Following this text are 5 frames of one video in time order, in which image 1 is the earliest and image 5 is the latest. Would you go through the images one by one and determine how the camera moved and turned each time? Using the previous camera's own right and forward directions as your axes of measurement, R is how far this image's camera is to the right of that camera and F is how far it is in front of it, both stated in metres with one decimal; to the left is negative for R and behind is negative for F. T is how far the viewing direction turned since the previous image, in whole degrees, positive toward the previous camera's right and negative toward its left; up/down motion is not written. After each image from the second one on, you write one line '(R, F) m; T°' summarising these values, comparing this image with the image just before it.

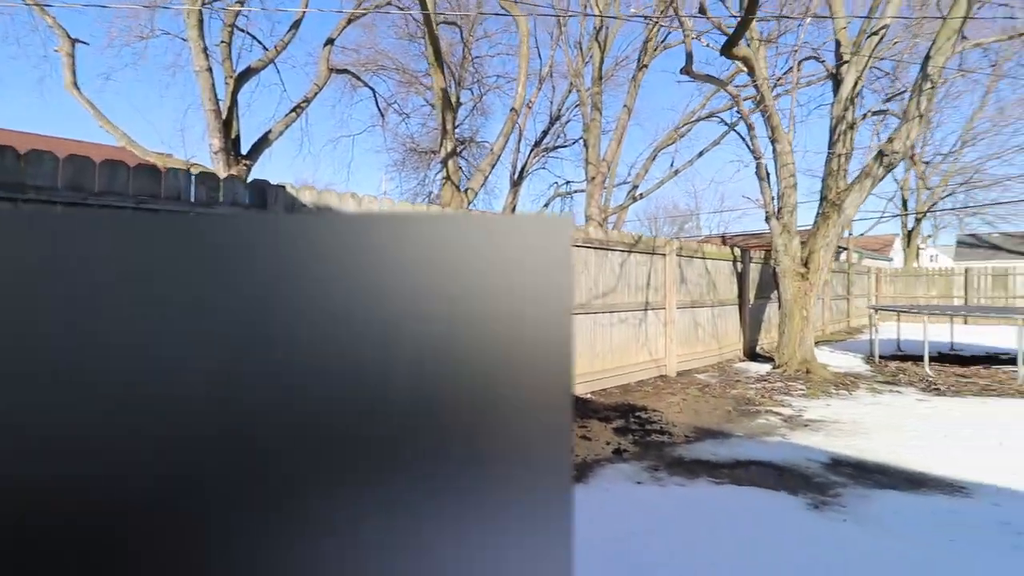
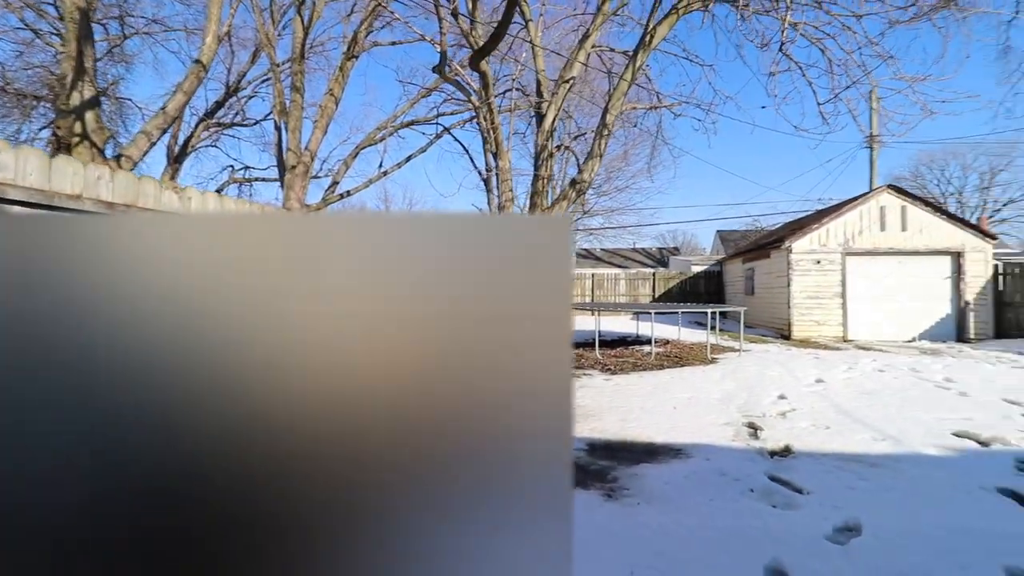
(-0.6, +0.7) m; +36°
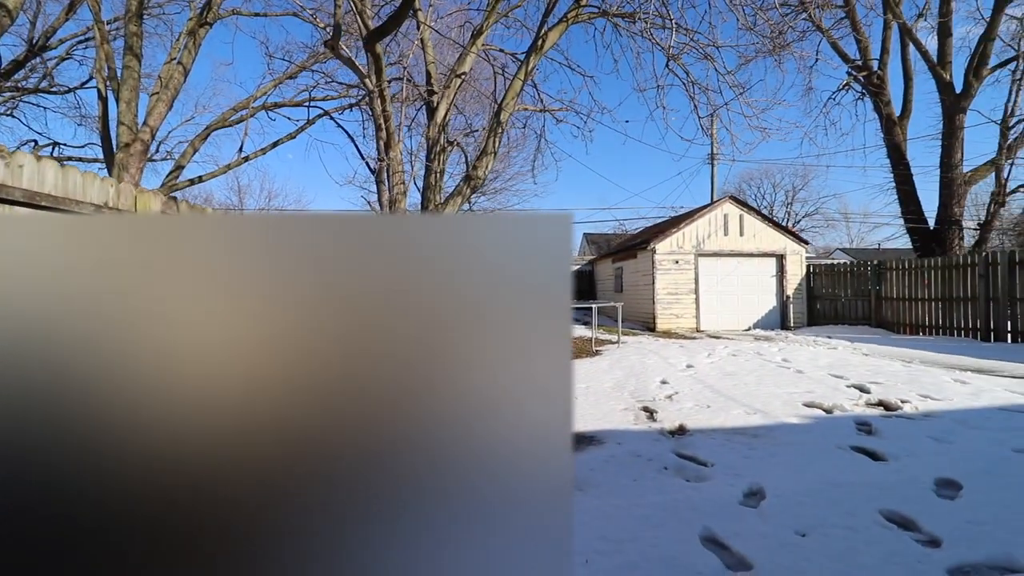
(-0.3, +0.2) m; +15°
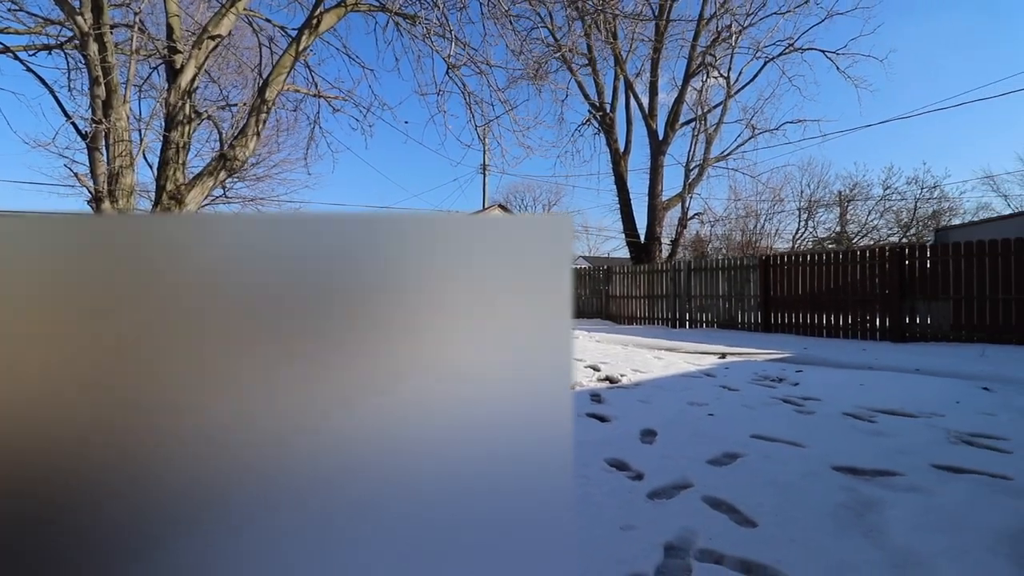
(0.0, -0.1) m; +26°
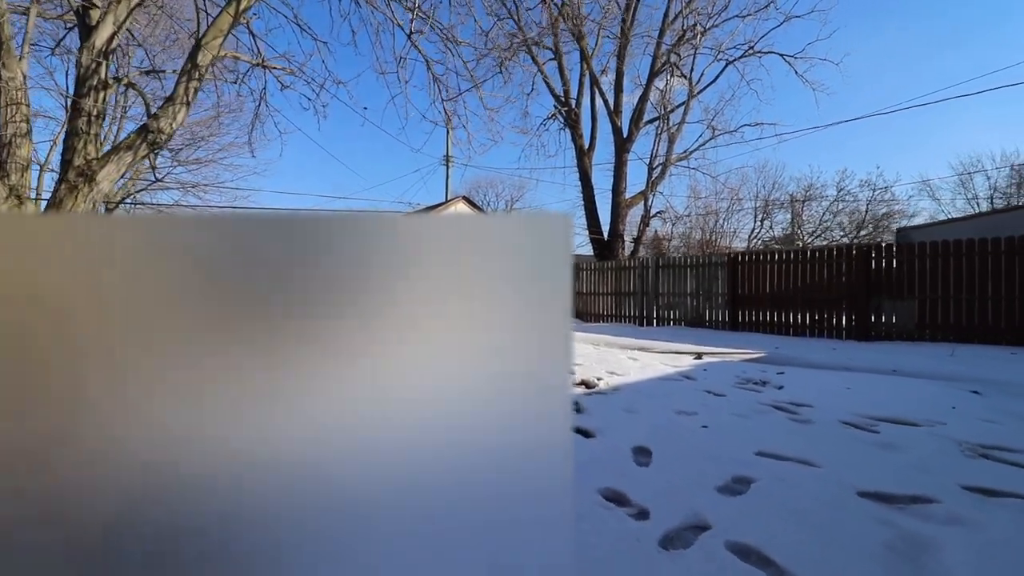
(-0.1, +0.6) m; +5°
